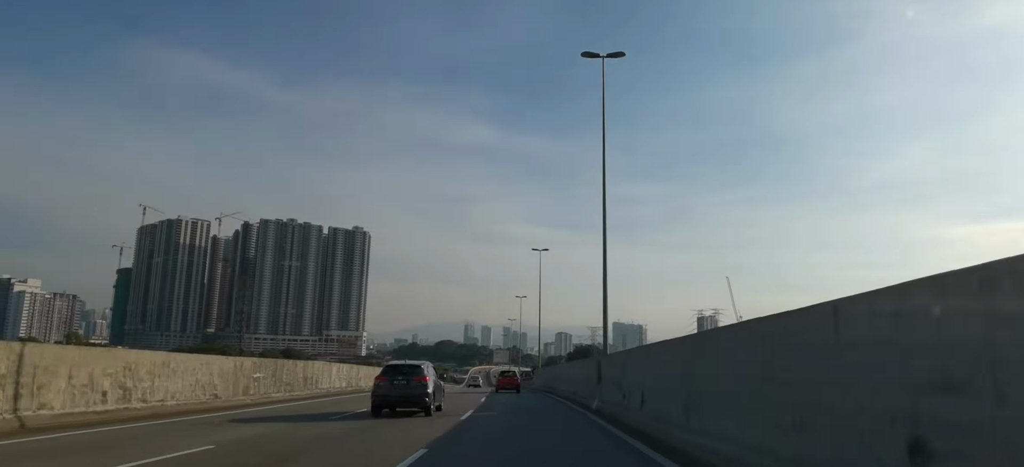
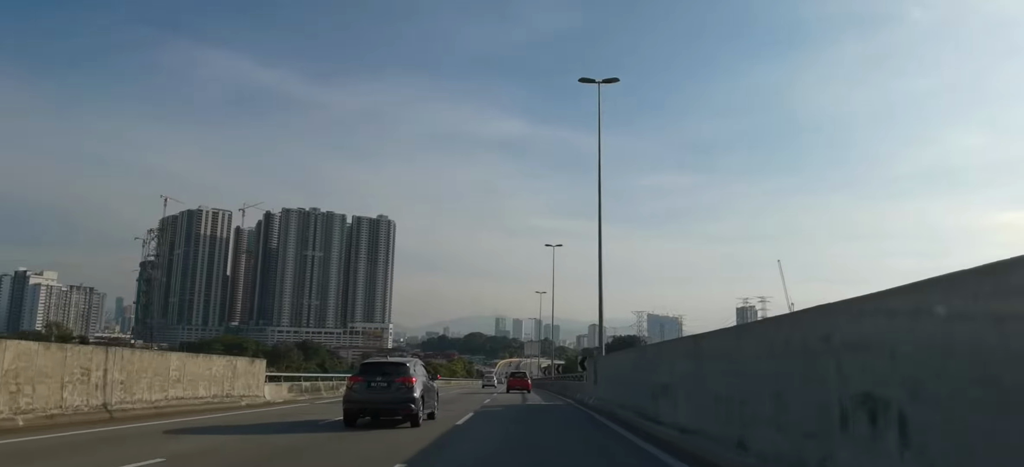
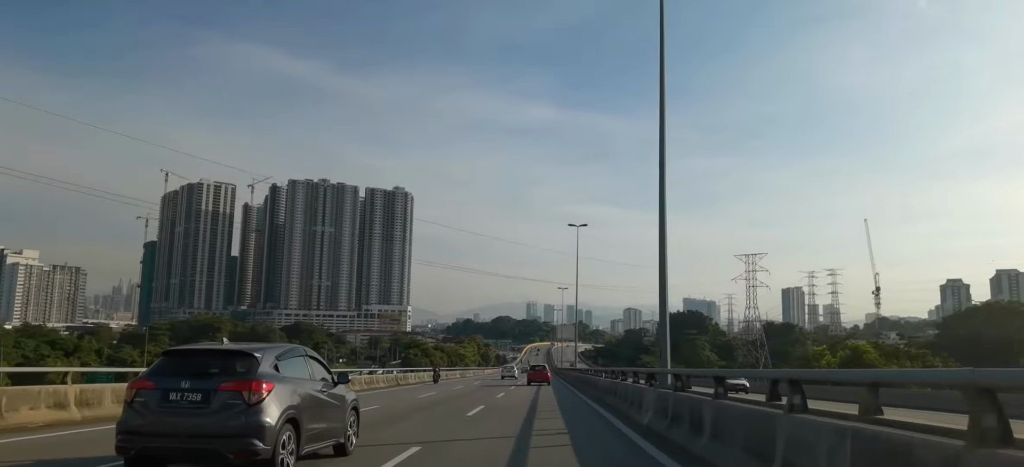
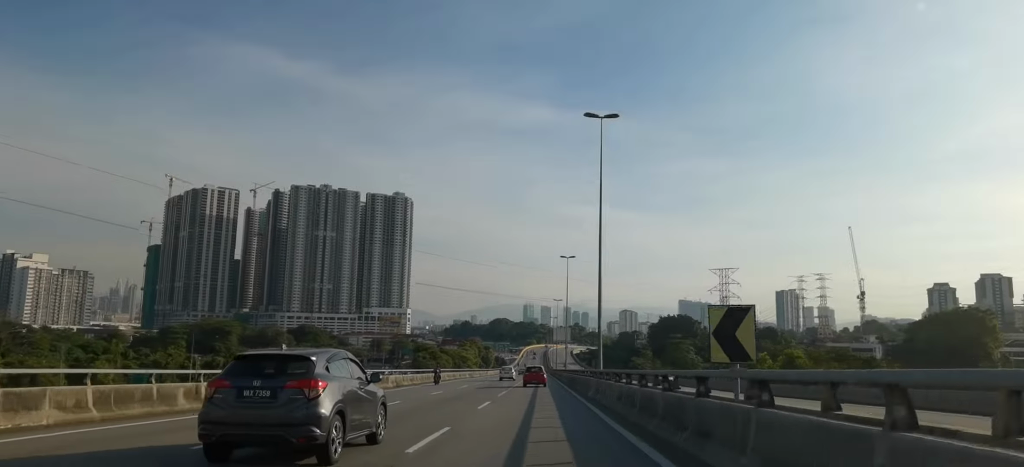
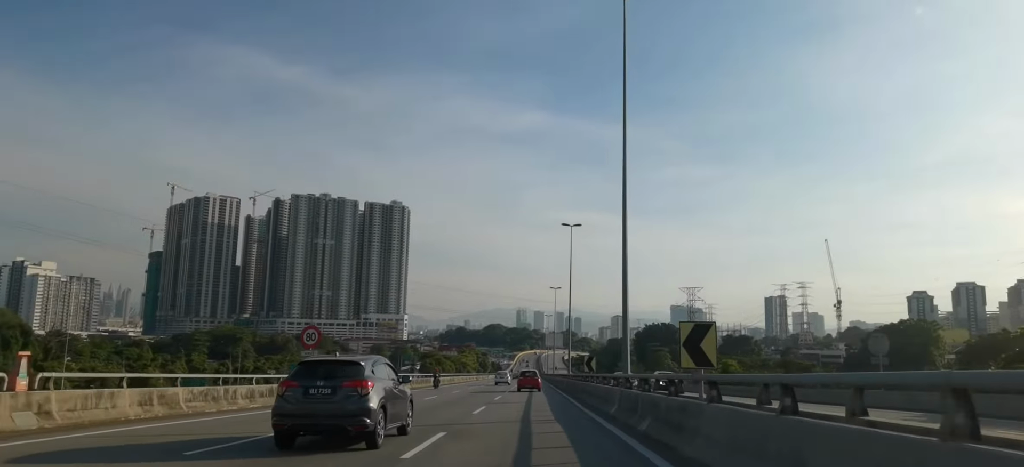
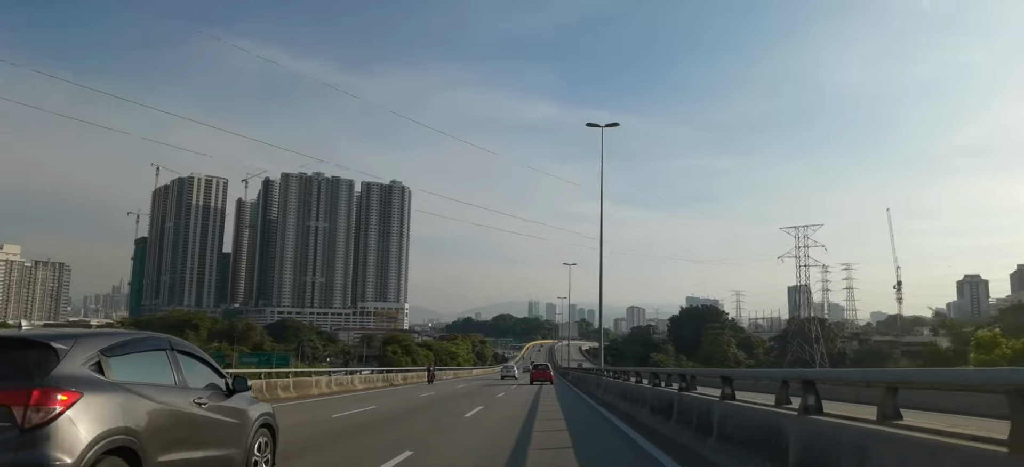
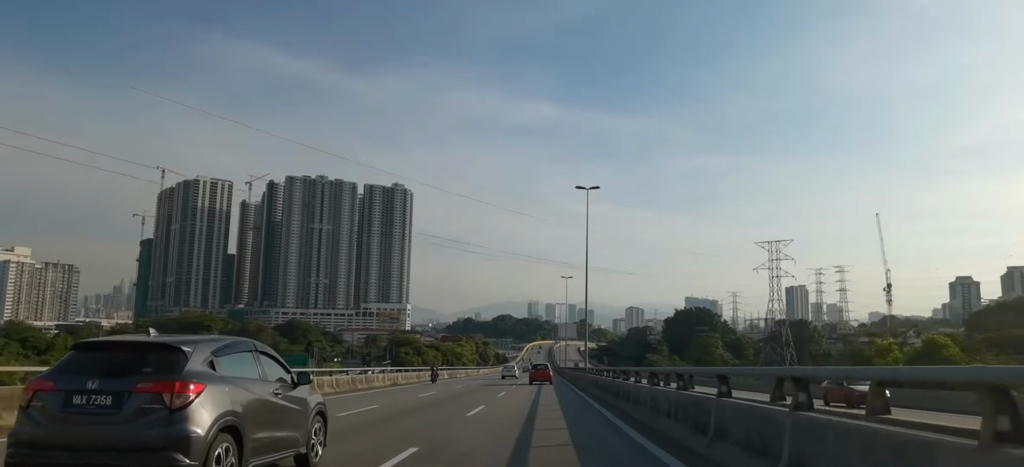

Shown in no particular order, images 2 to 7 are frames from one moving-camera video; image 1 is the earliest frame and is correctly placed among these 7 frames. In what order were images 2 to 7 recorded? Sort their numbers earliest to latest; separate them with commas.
2, 5, 4, 3, 7, 6
